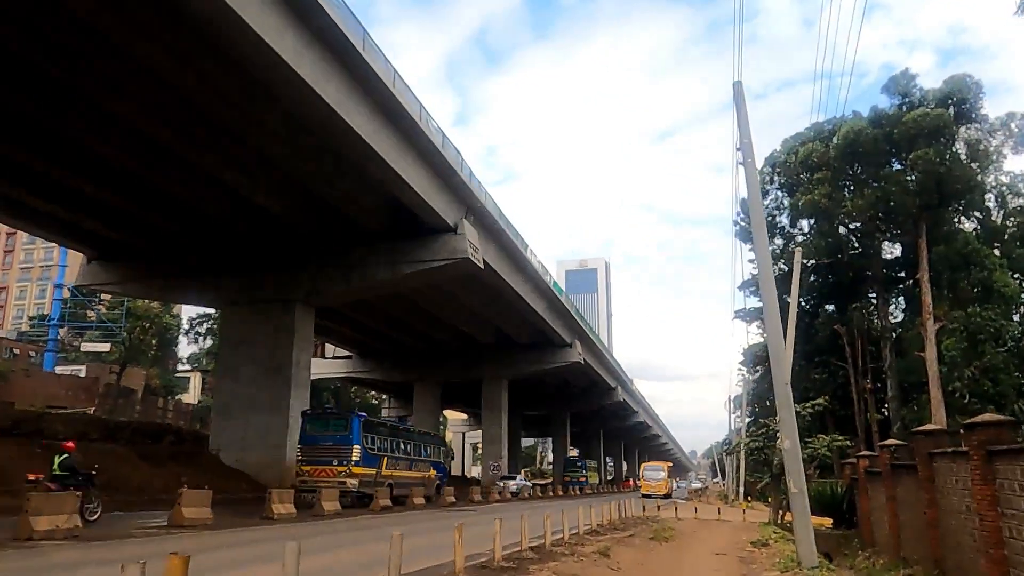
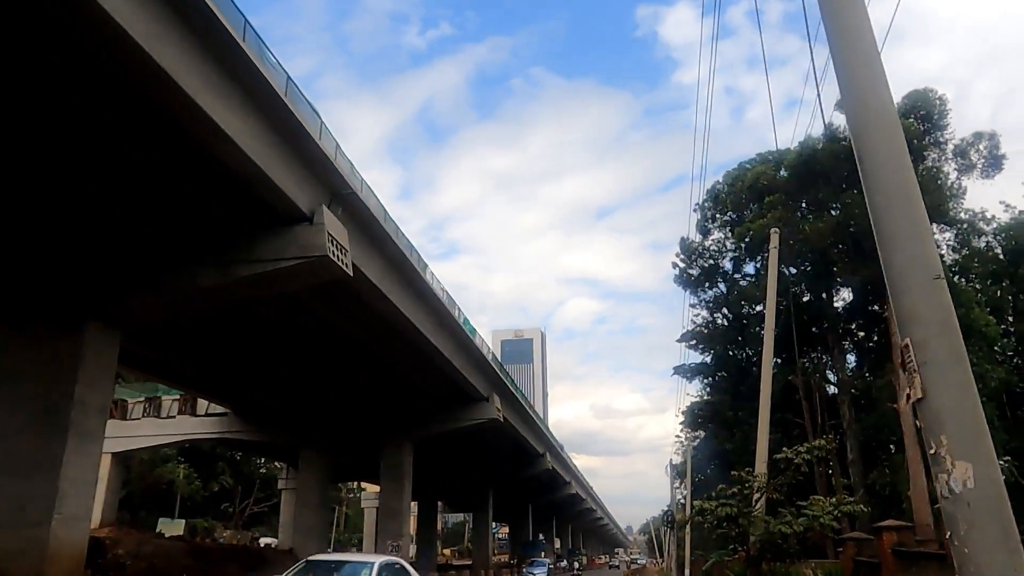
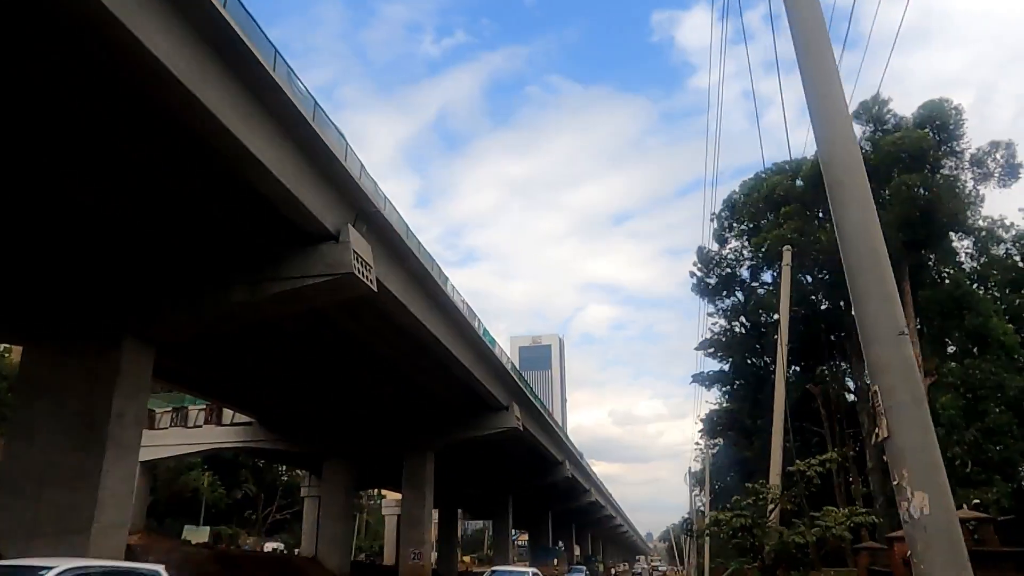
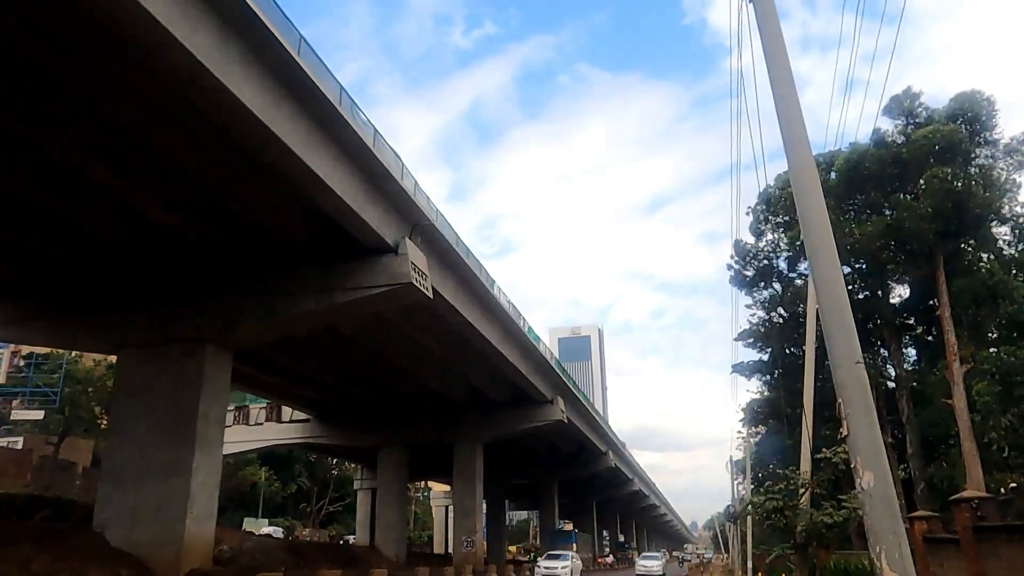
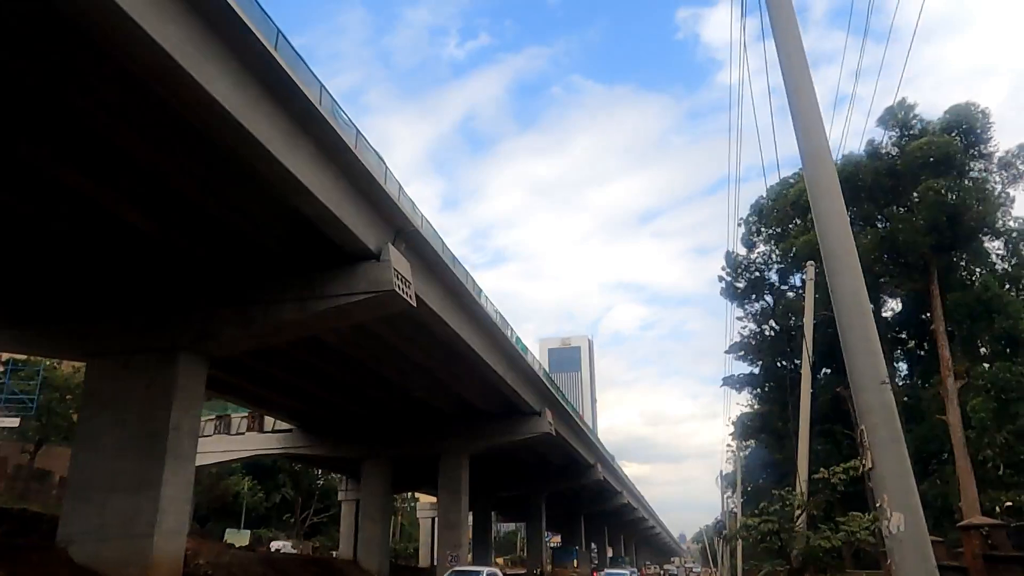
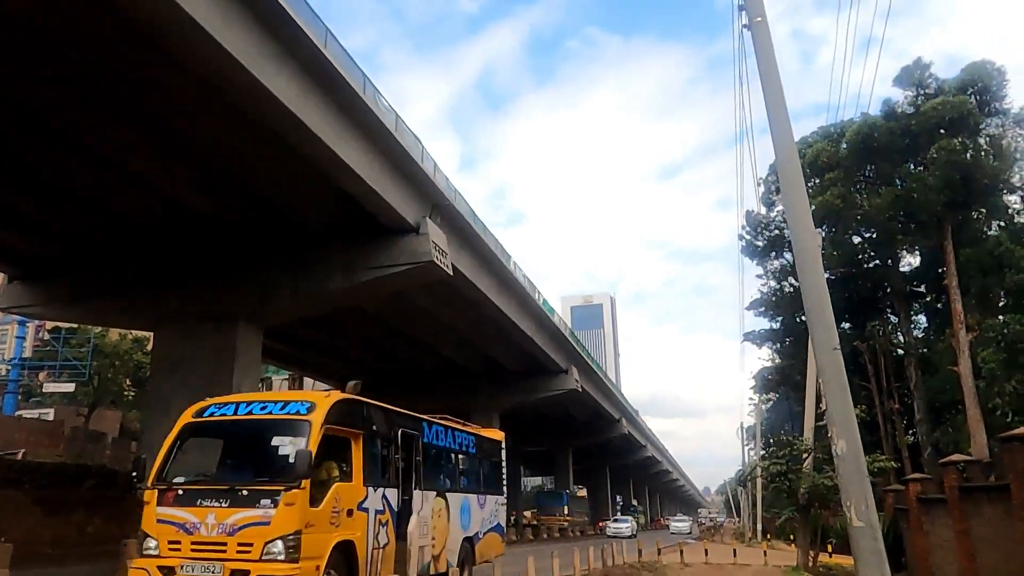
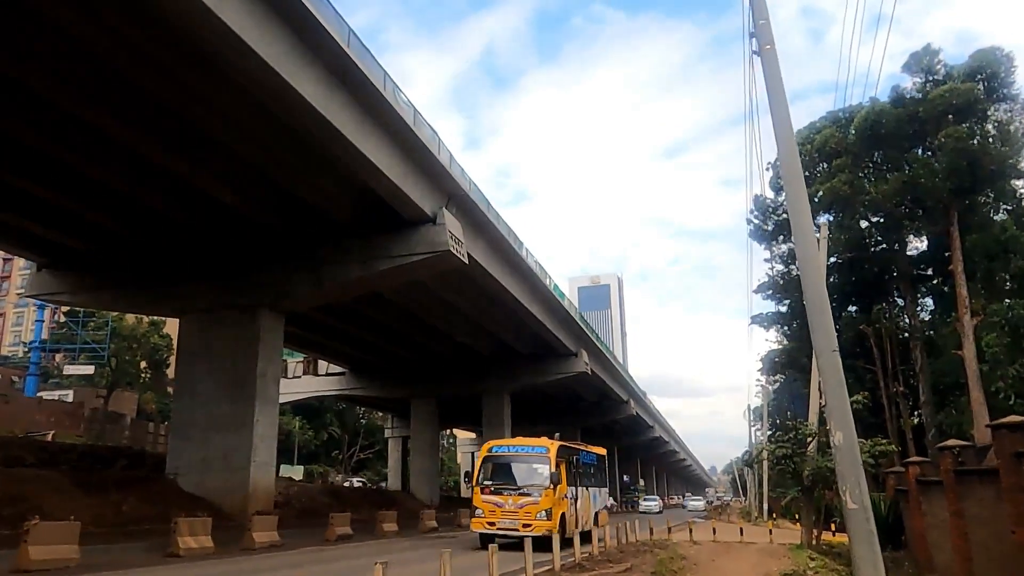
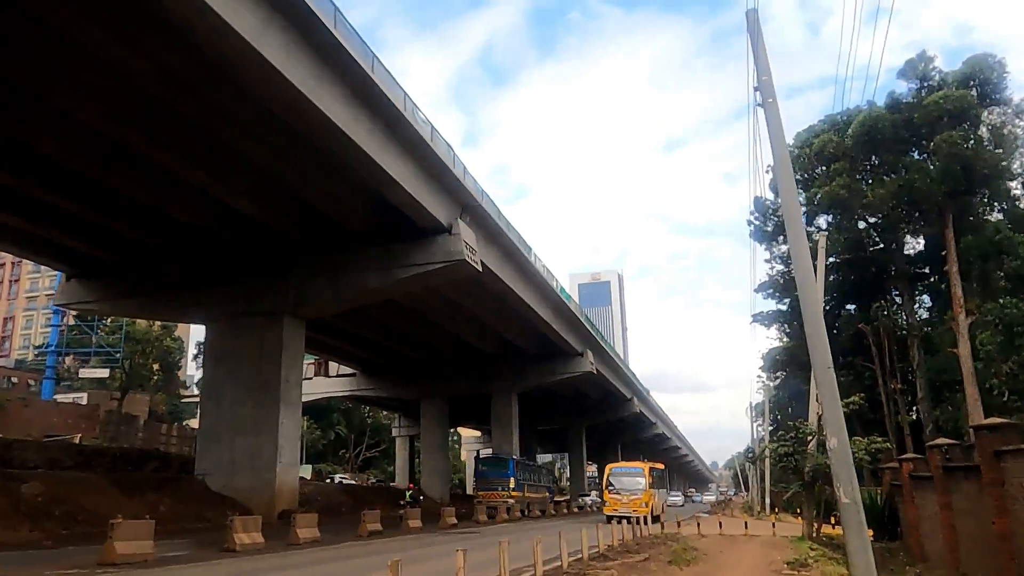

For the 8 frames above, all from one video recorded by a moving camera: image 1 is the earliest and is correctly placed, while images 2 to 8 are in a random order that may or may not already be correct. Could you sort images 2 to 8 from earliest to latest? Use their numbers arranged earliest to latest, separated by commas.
8, 7, 6, 4, 5, 3, 2
